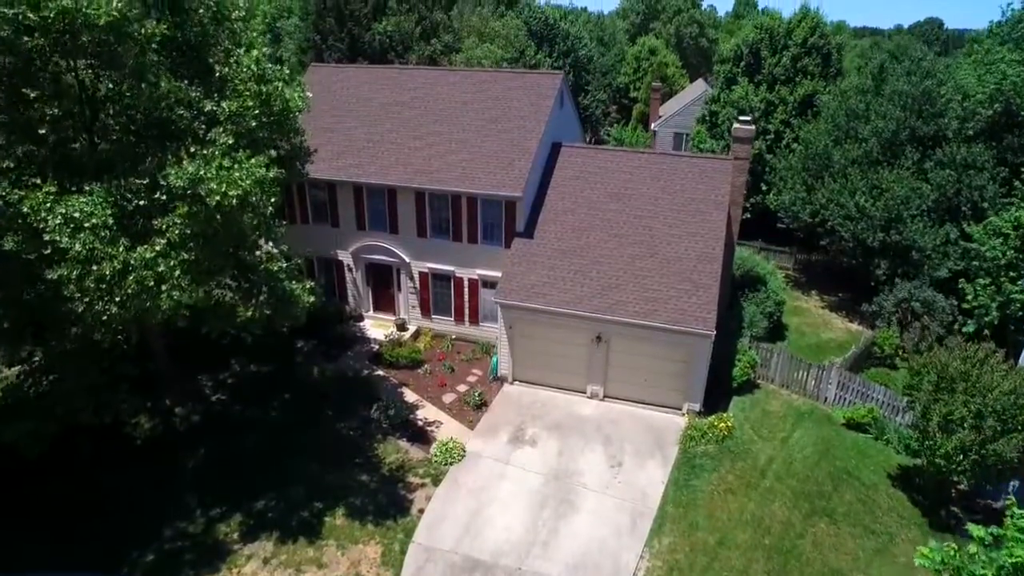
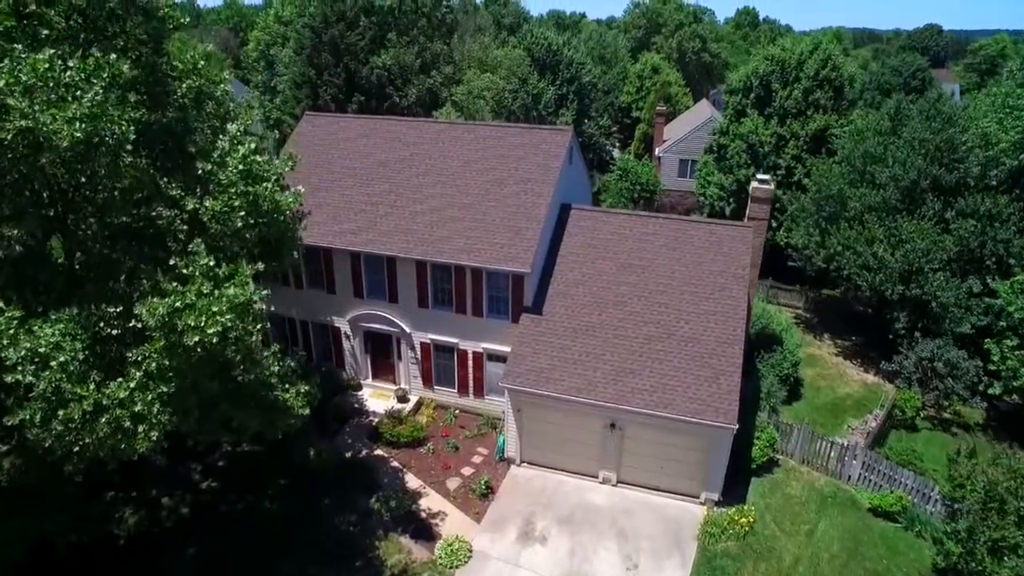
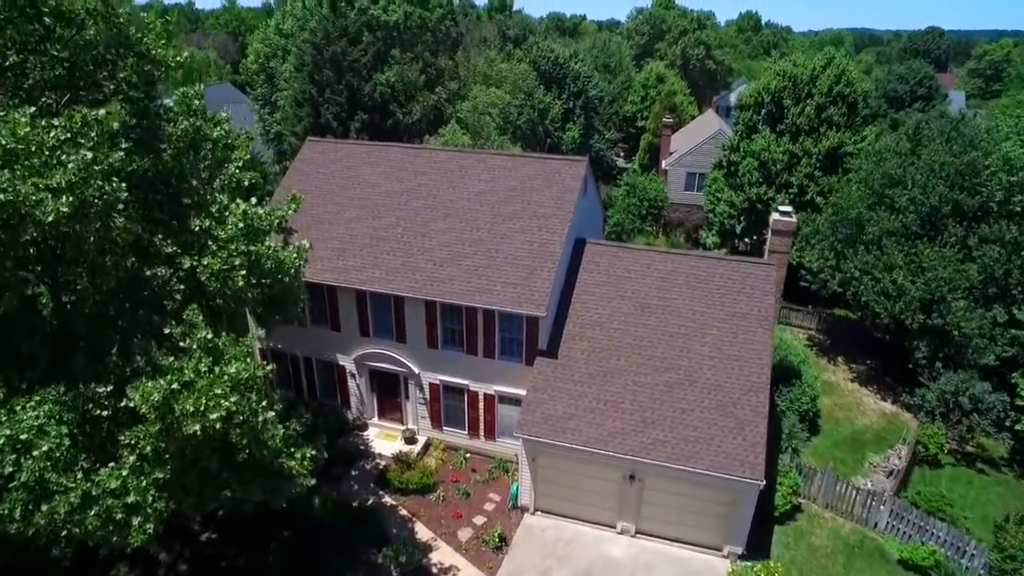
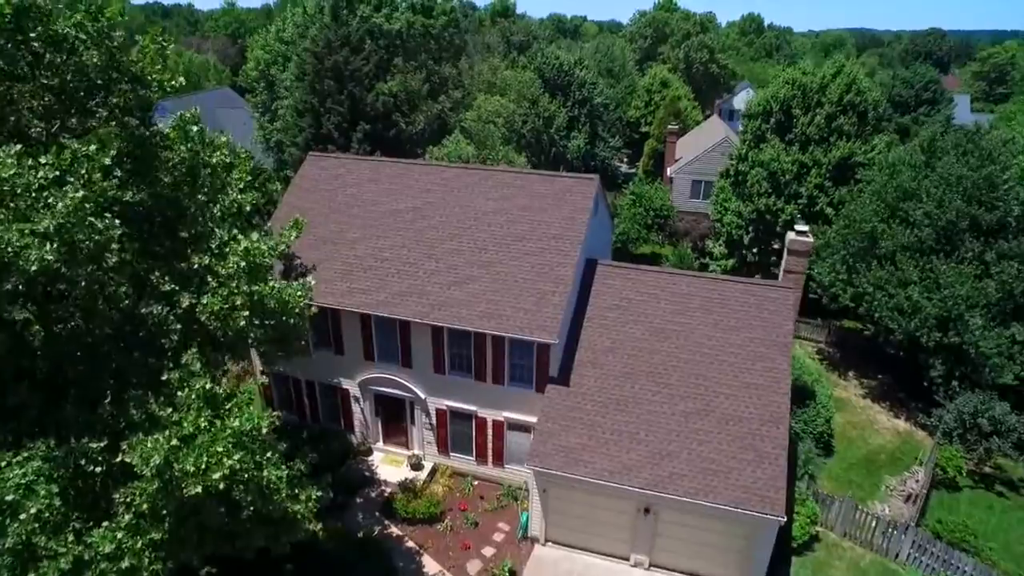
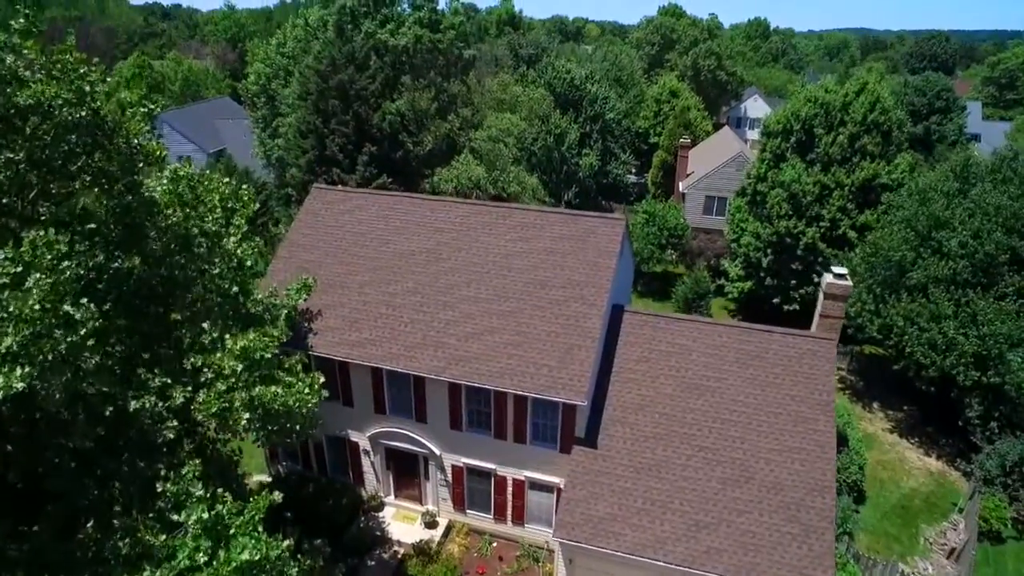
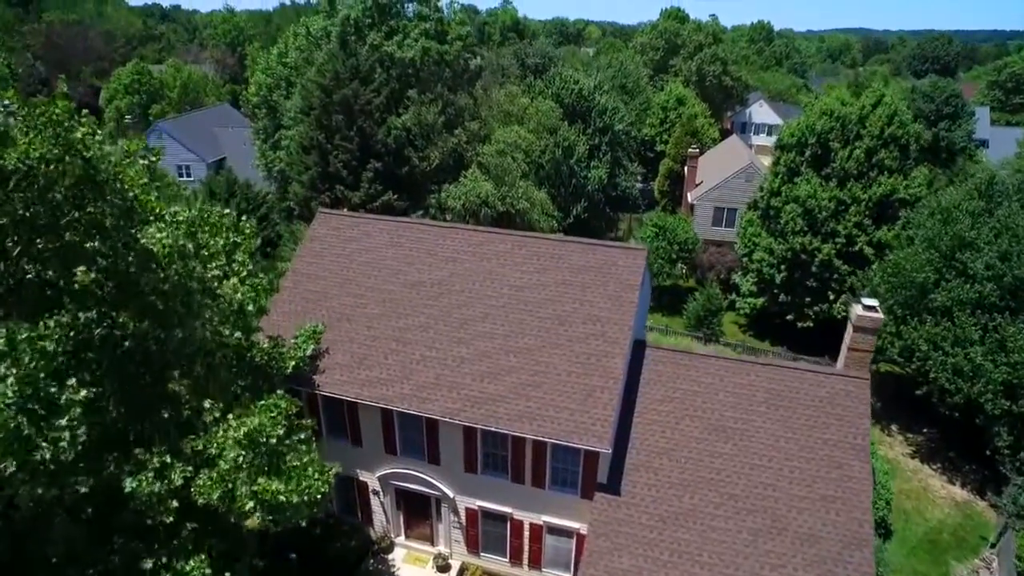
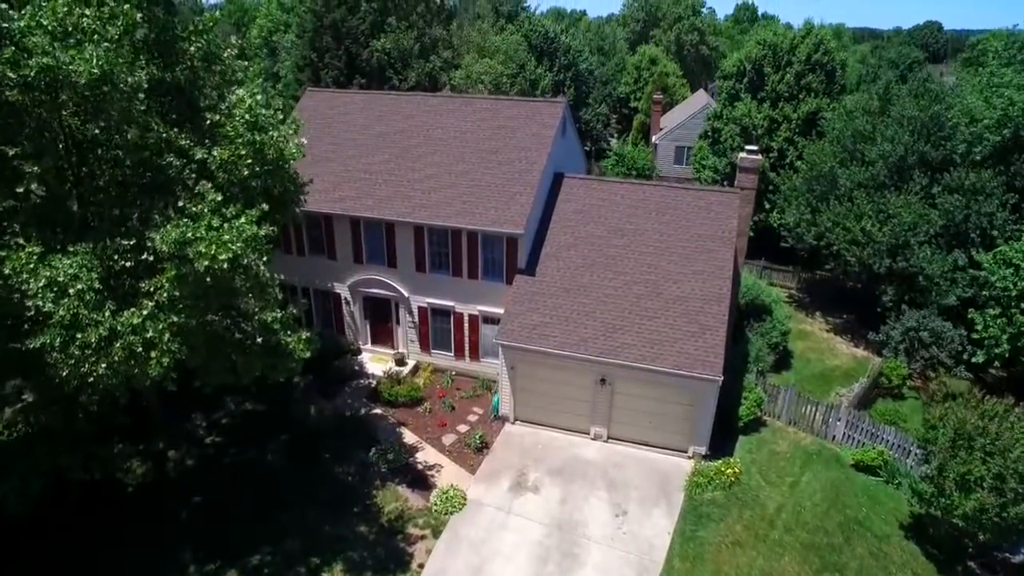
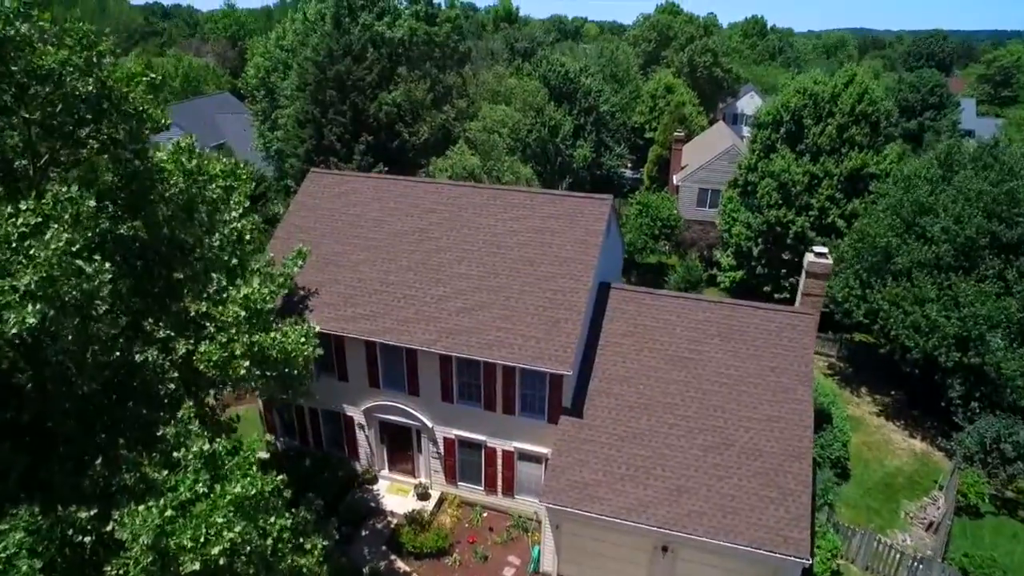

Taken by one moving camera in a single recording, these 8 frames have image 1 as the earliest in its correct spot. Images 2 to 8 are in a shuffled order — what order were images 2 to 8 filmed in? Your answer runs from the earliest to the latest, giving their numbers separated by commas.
7, 2, 3, 4, 8, 5, 6
